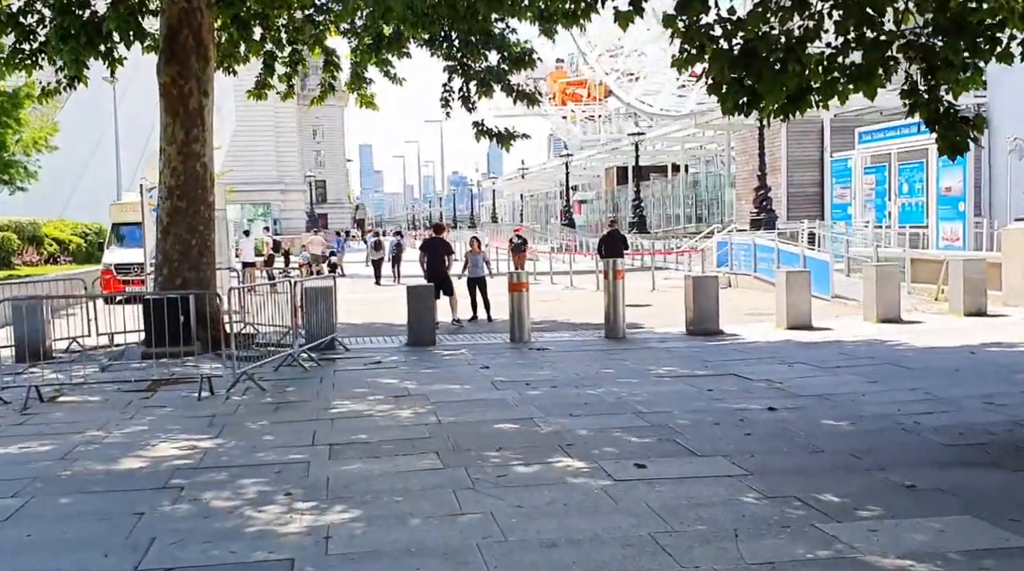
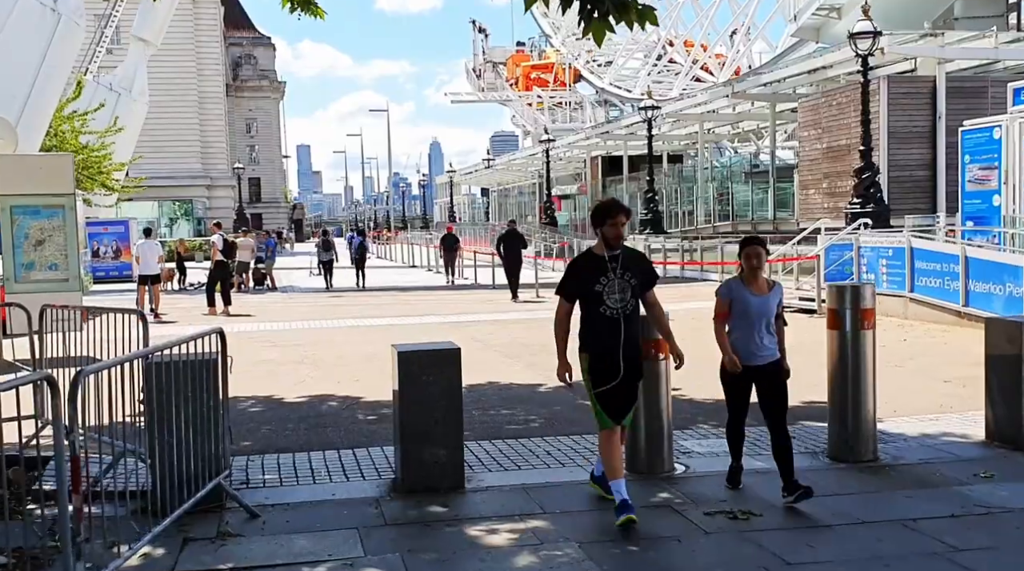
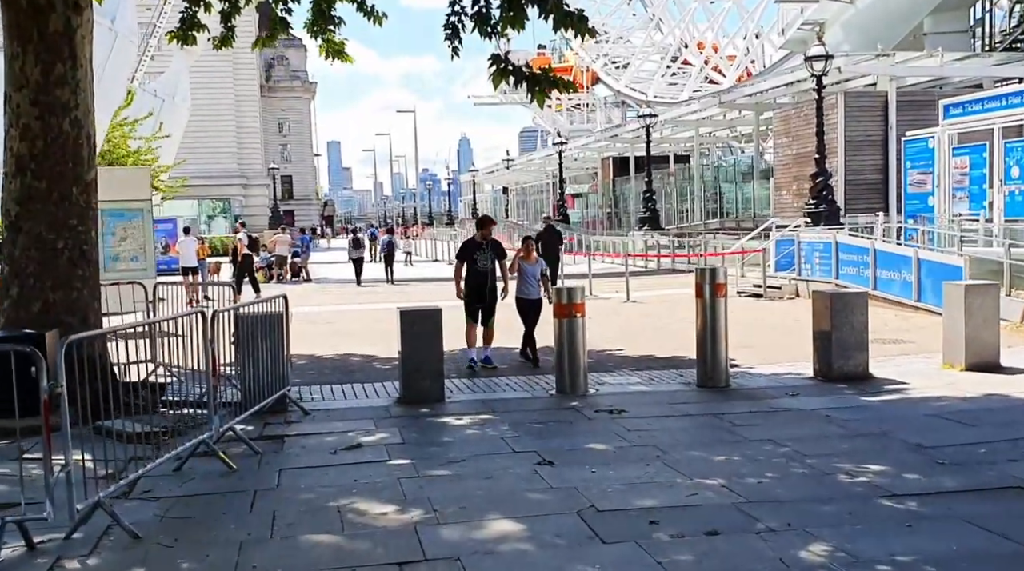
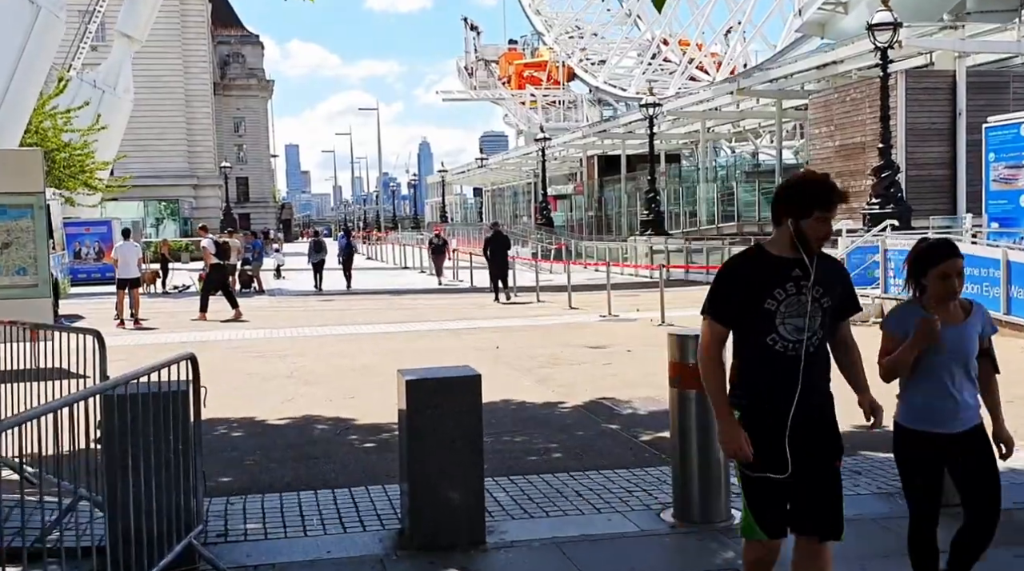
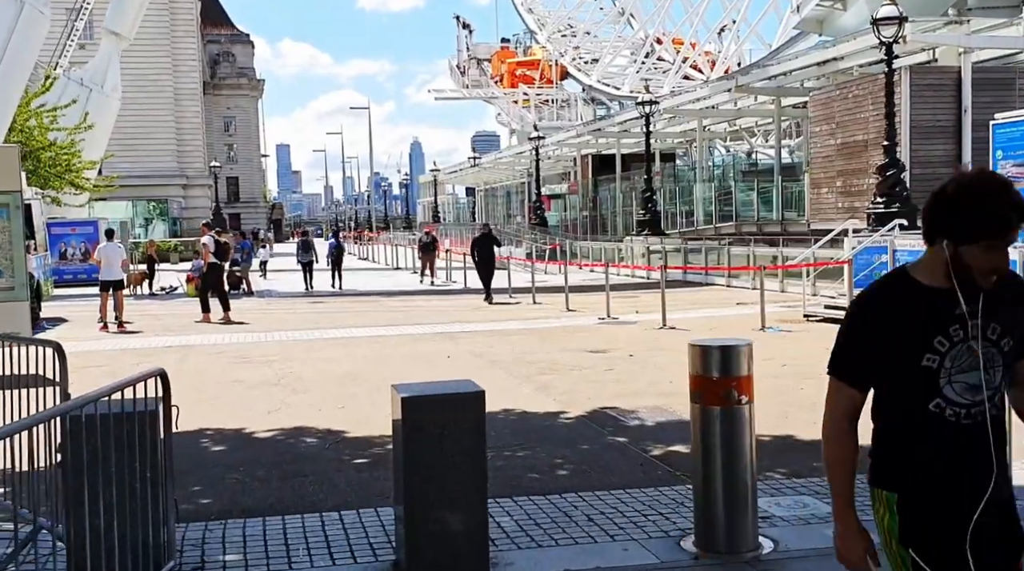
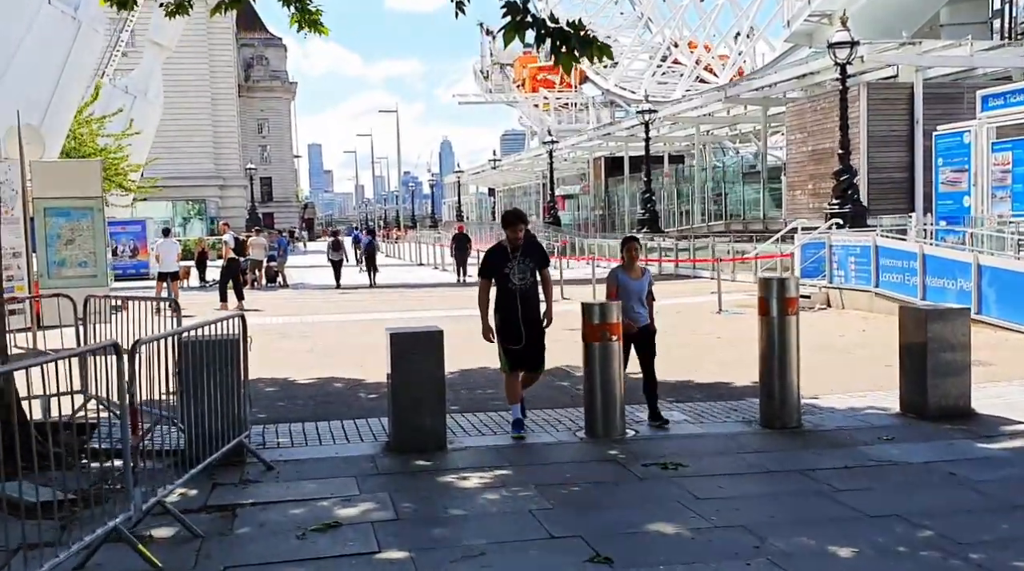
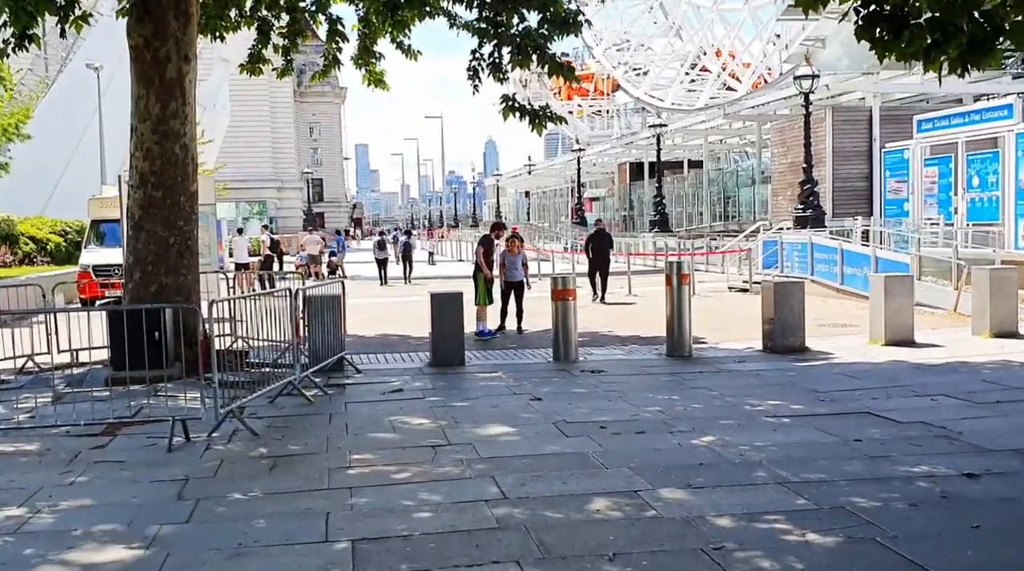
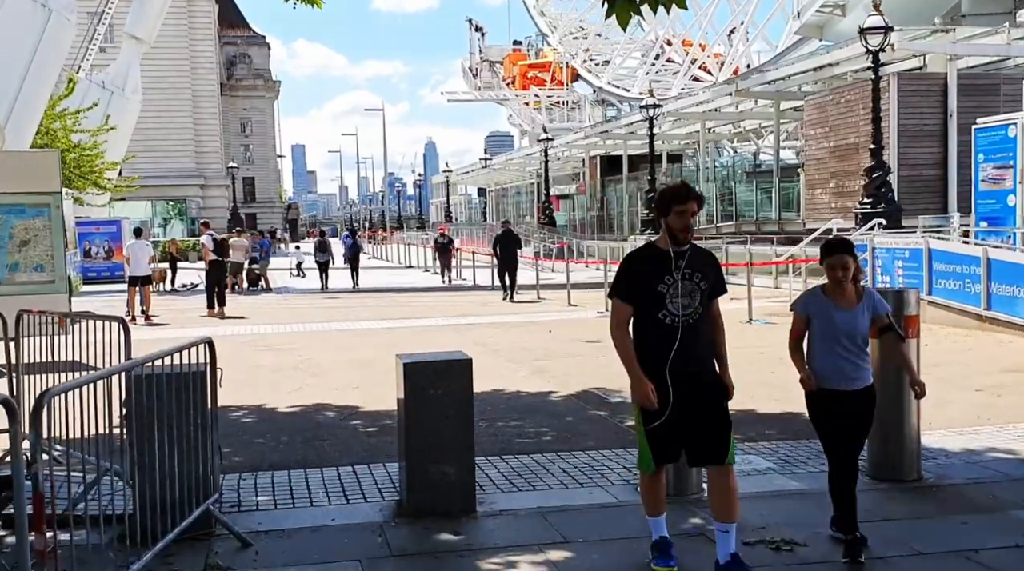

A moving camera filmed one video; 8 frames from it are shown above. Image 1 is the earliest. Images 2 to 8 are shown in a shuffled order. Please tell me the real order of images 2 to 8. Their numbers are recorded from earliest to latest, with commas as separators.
7, 3, 6, 2, 8, 4, 5
